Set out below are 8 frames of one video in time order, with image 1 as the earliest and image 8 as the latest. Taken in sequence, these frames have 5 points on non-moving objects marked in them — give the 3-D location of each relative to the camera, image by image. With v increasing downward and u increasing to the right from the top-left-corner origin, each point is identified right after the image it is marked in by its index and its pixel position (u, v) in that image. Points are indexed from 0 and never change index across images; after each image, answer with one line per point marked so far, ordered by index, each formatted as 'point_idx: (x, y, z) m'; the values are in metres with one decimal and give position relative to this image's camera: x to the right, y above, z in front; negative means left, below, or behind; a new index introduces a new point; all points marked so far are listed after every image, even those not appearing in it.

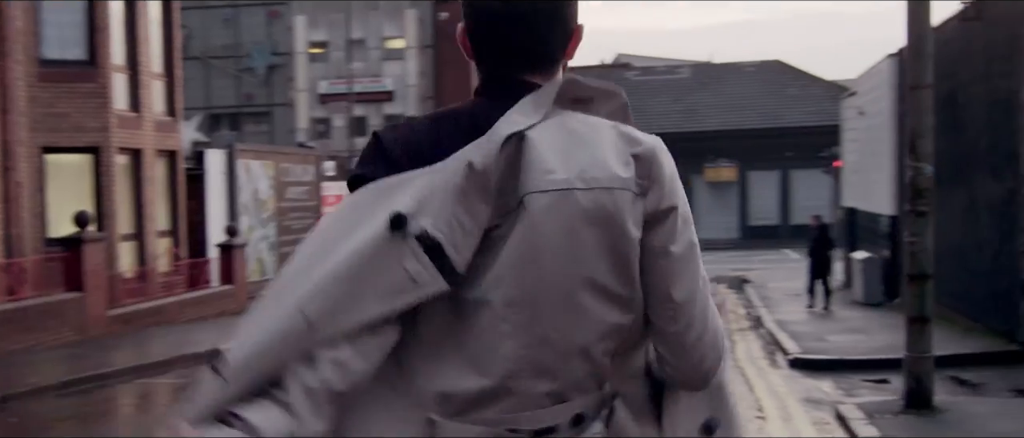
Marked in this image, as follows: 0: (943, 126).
0: (+5.7, +1.3, +16.9) m
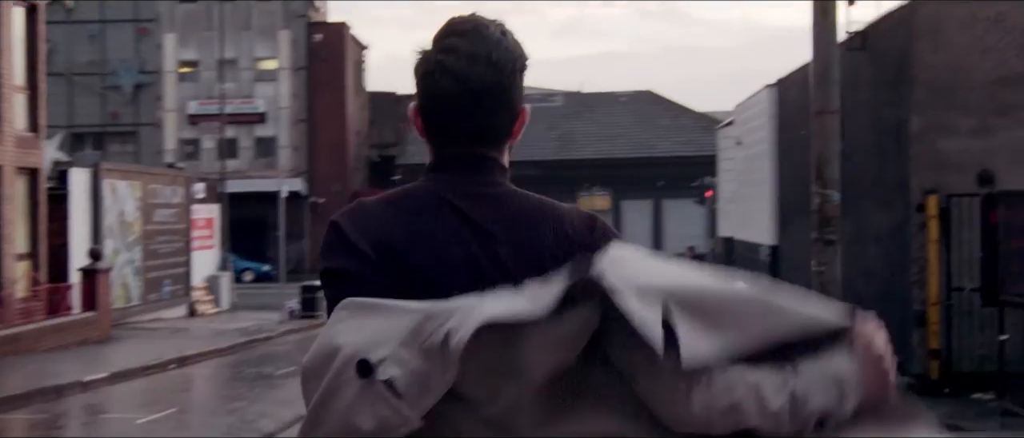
0: (+4.2, +0.9, +17.0) m
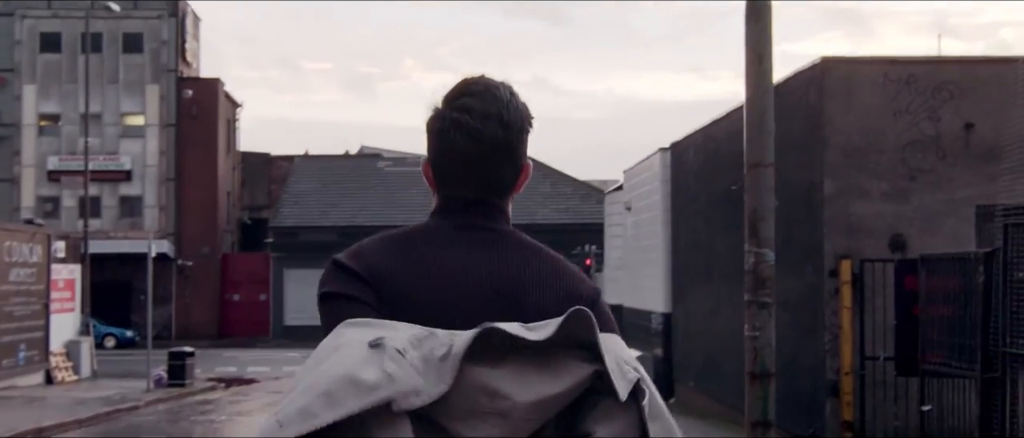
0: (+2.9, 0.0, +16.5) m
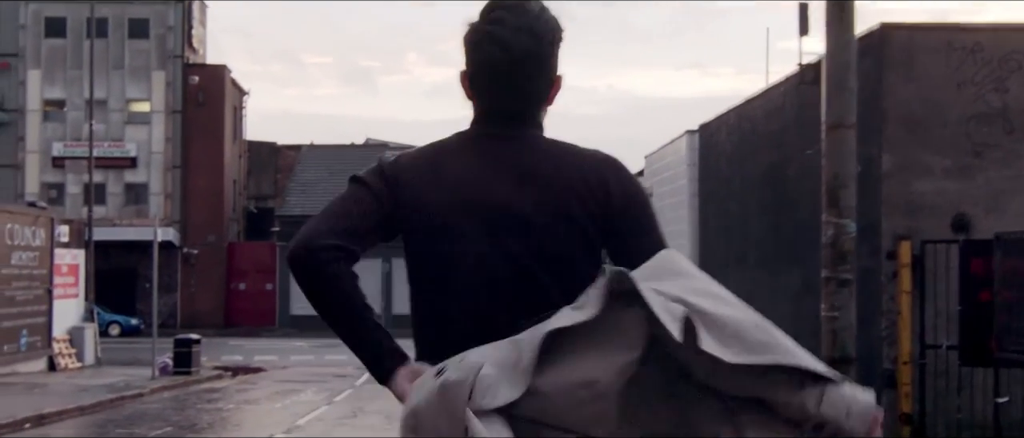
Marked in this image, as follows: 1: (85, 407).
0: (+3.2, +0.2, +15.6) m
1: (-6.5, -2.9, +19.6) m
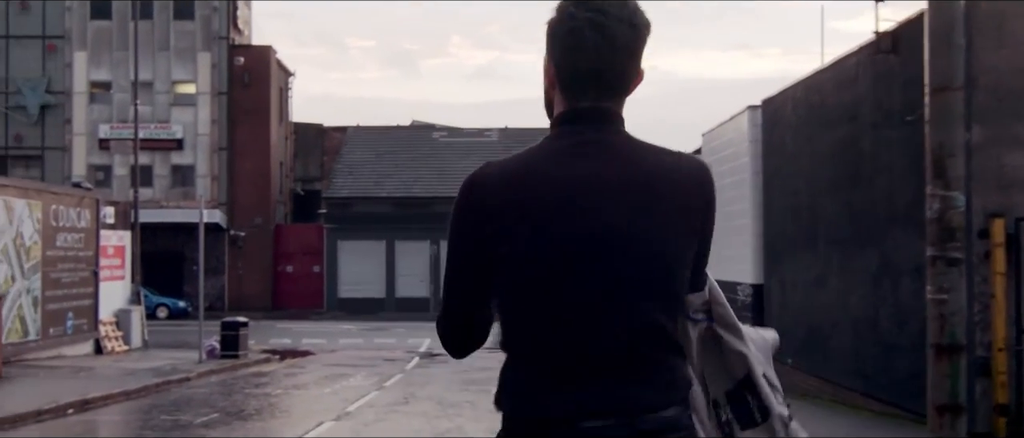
0: (+3.9, +0.5, +14.8) m
1: (-5.7, -2.6, +19.1) m
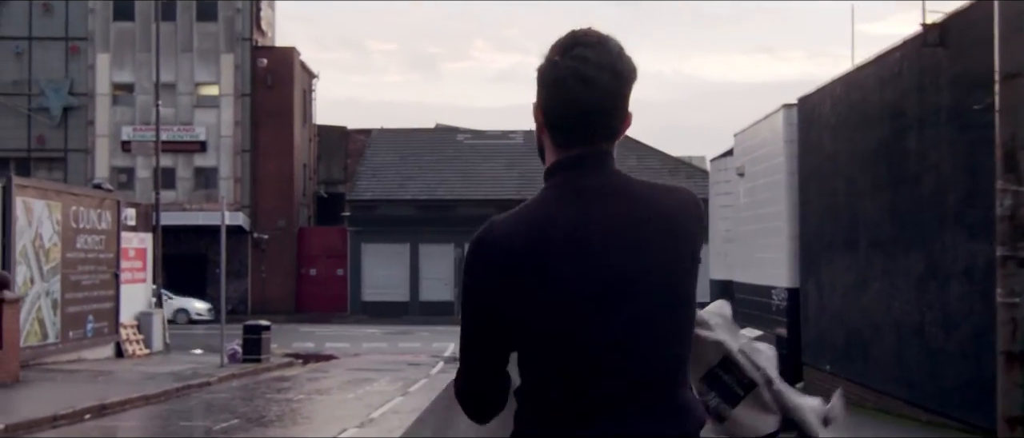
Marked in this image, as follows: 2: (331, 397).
0: (+4.2, +0.5, +14.2) m
1: (-5.3, -2.6, +18.7) m
2: (-2.8, -2.7, +19.7) m
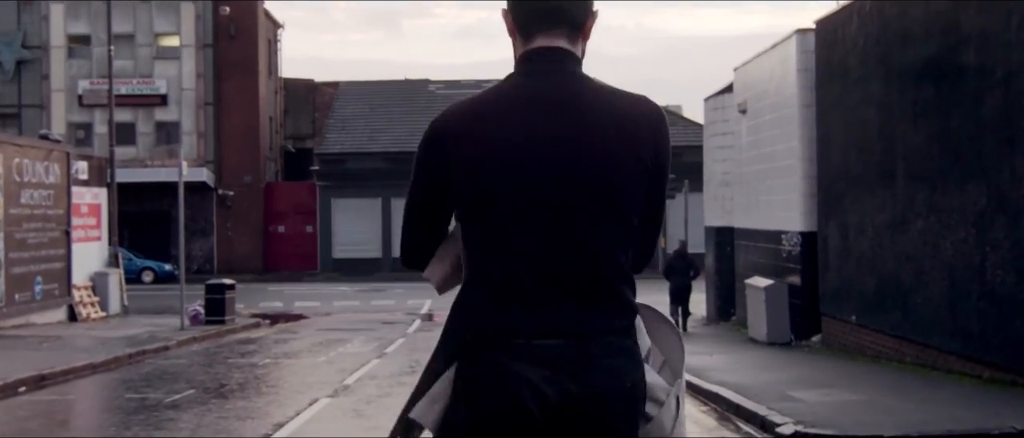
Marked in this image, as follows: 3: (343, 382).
0: (+4.1, +1.2, +12.4) m
1: (-5.4, -1.9, +16.8) m
2: (-2.9, -2.0, +17.9) m
3: (-1.9, -1.8, +14.3) m
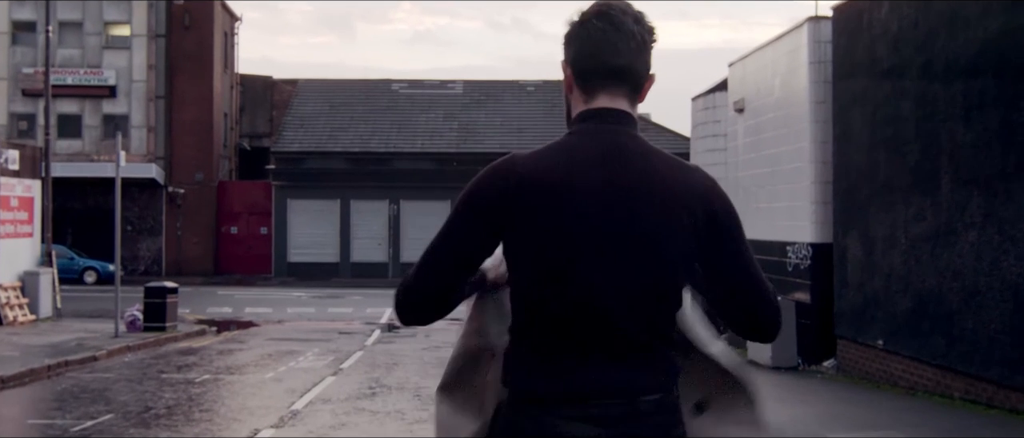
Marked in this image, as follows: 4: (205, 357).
0: (+4.0, +1.1, +10.5) m
1: (-5.7, -1.8, +14.6) m
2: (-3.3, -1.9, +15.7) m
3: (-2.1, -1.8, +12.2) m
4: (-4.5, -2.0, +18.8) m
